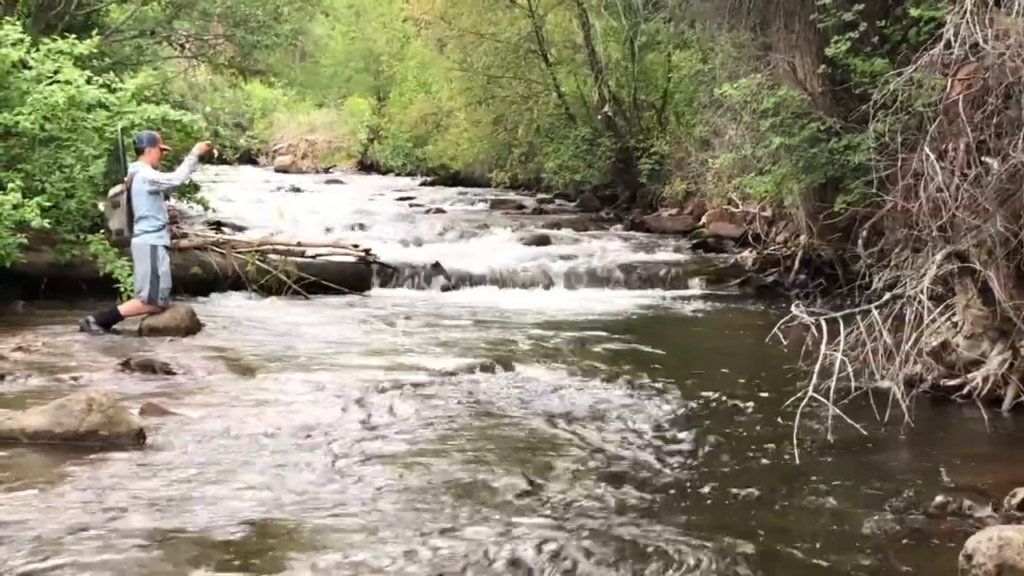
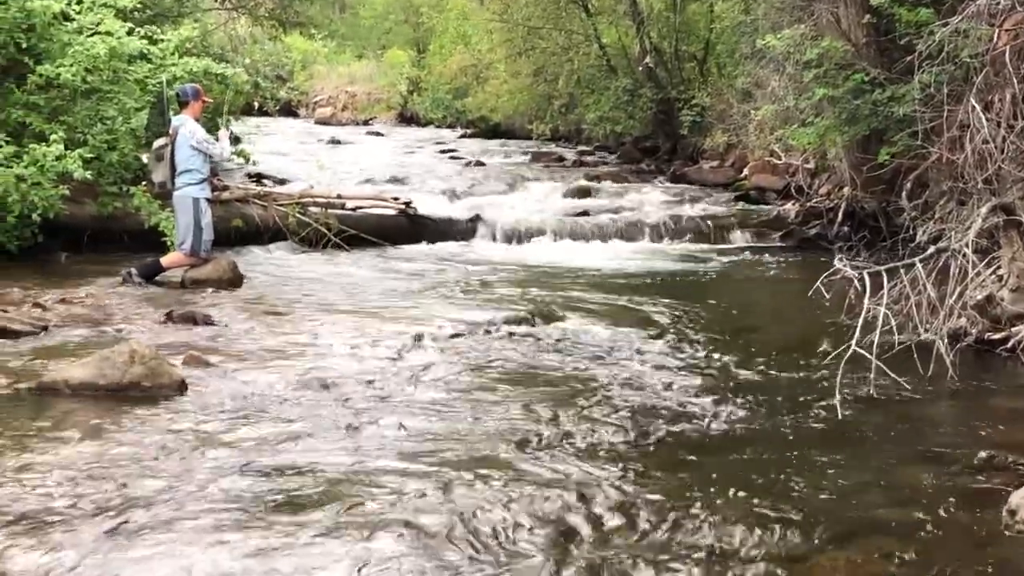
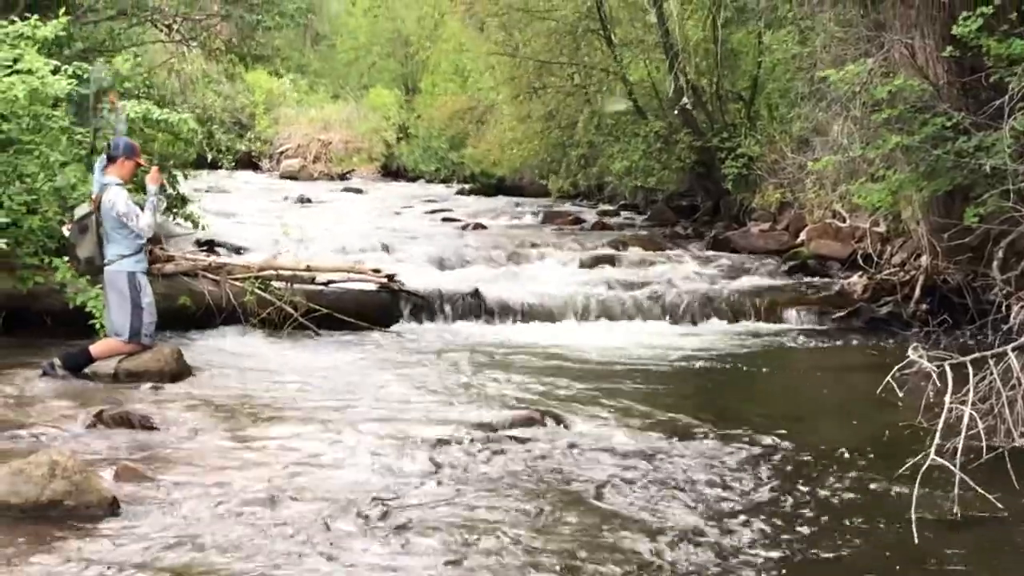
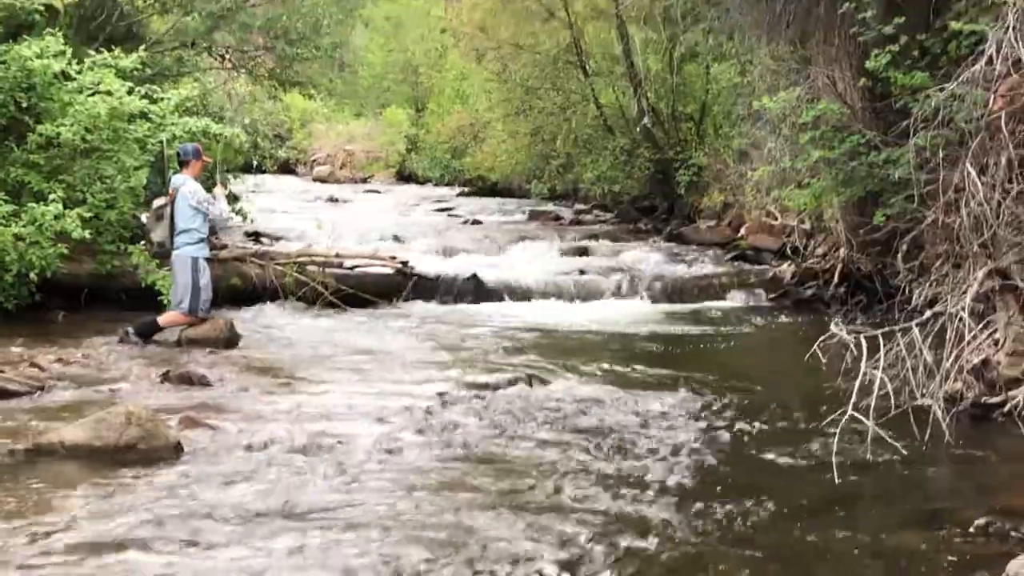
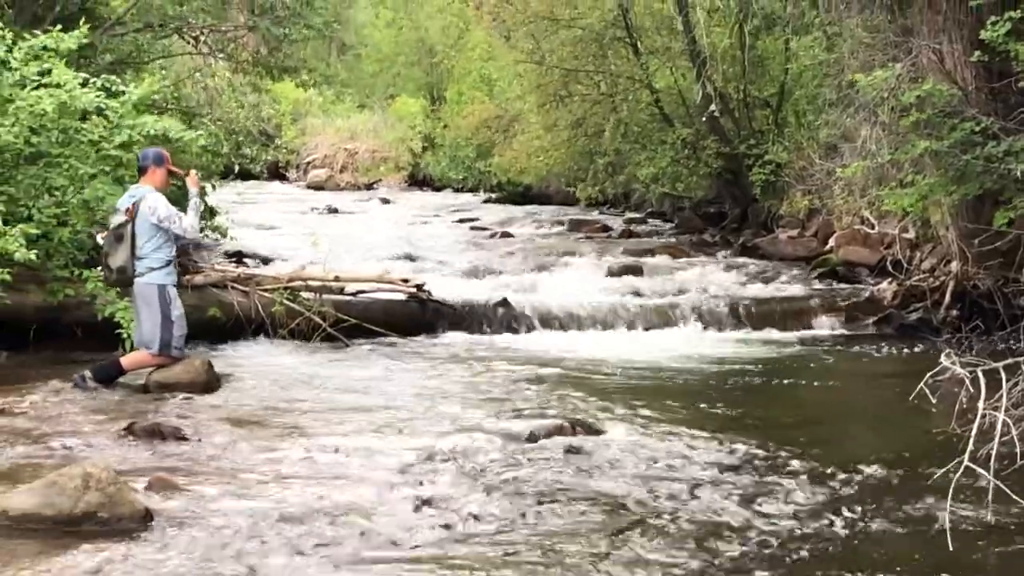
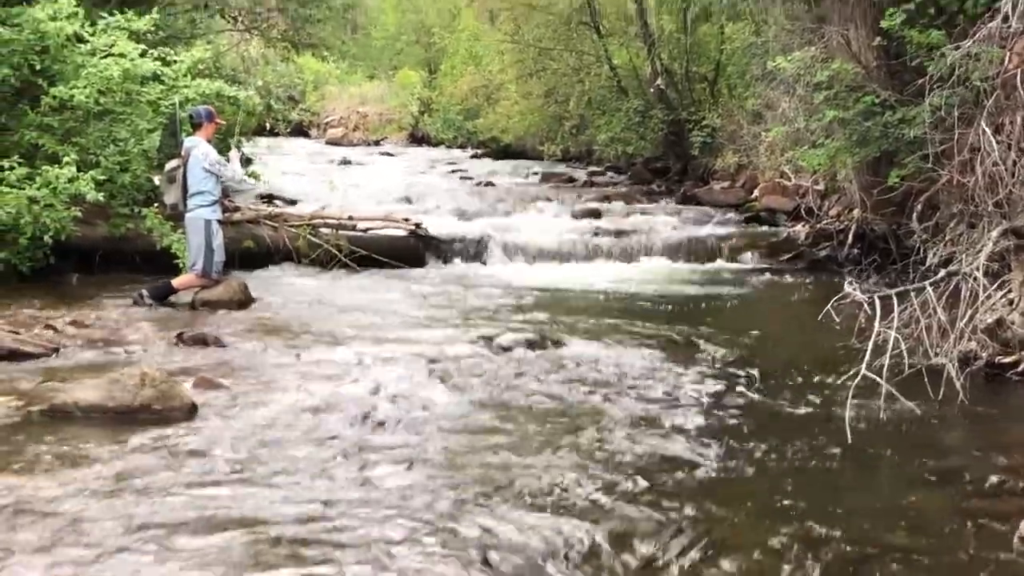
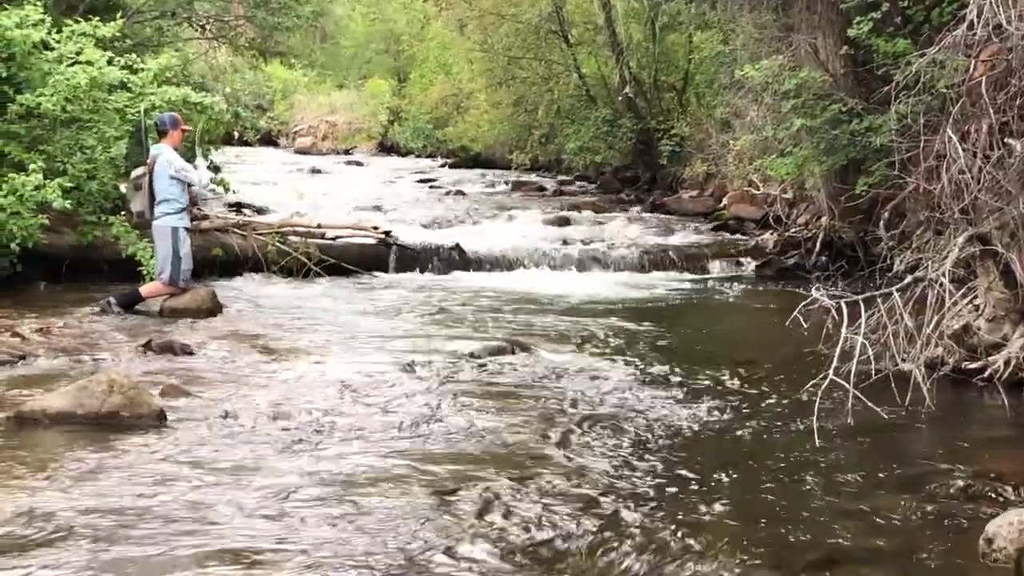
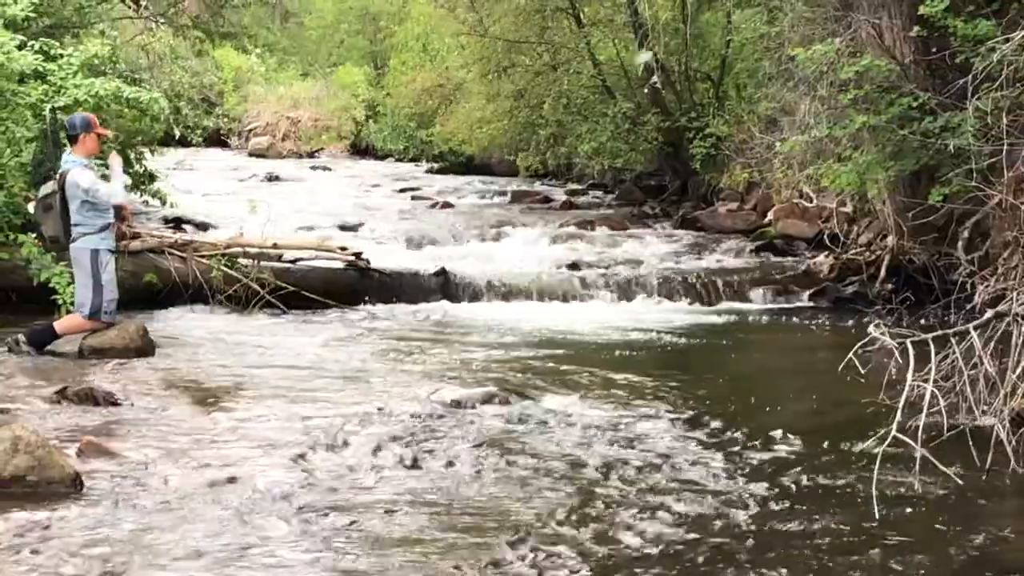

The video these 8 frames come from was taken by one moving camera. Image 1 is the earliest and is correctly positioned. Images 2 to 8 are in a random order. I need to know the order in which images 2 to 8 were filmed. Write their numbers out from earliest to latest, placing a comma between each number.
7, 2, 6, 4, 8, 3, 5
